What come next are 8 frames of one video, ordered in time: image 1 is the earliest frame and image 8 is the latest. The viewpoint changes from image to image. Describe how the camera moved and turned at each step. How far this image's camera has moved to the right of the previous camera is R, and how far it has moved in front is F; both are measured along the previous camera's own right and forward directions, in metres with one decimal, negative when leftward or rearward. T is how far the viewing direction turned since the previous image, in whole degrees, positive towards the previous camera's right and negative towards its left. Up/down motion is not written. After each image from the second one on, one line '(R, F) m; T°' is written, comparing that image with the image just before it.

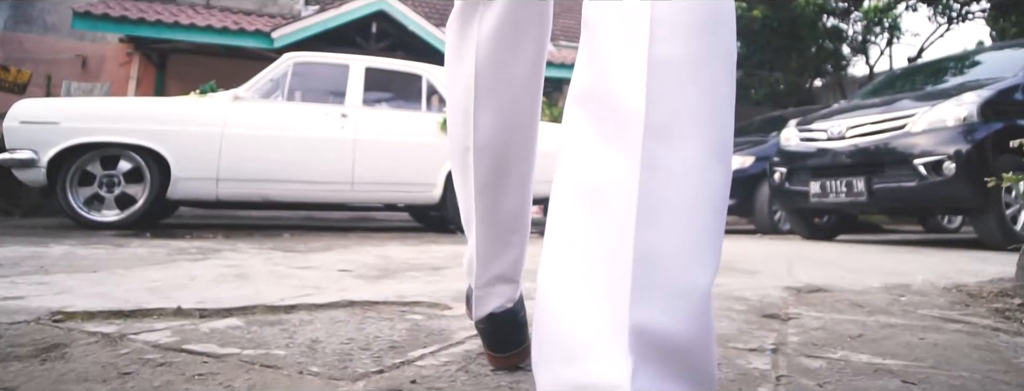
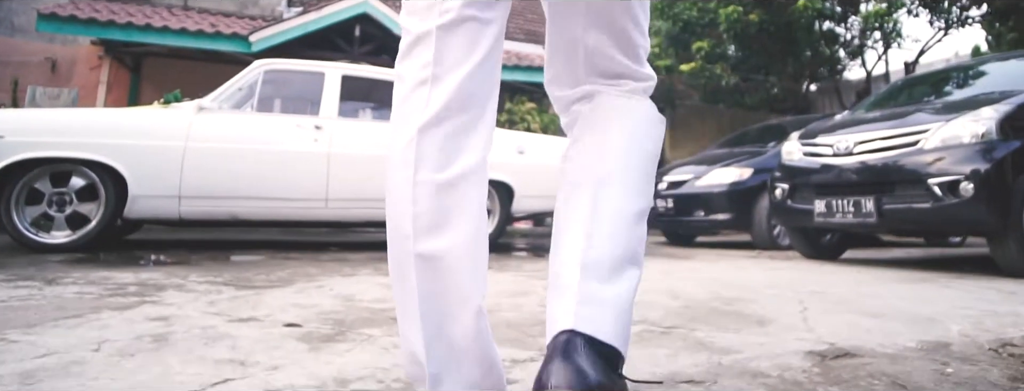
(0.0, +0.4) m; +1°
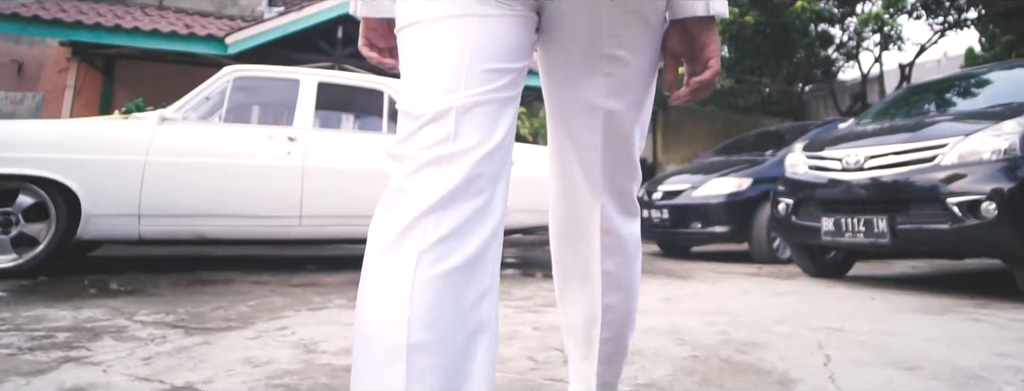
(0.0, +0.4) m; +1°
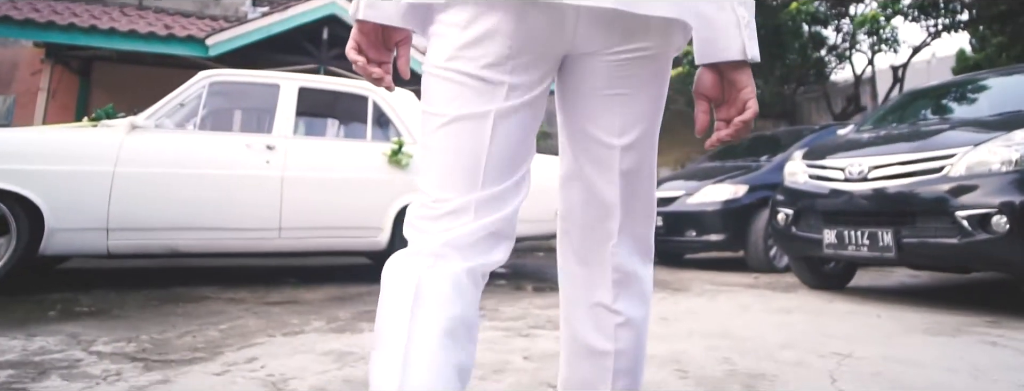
(0.0, +0.2) m; +1°
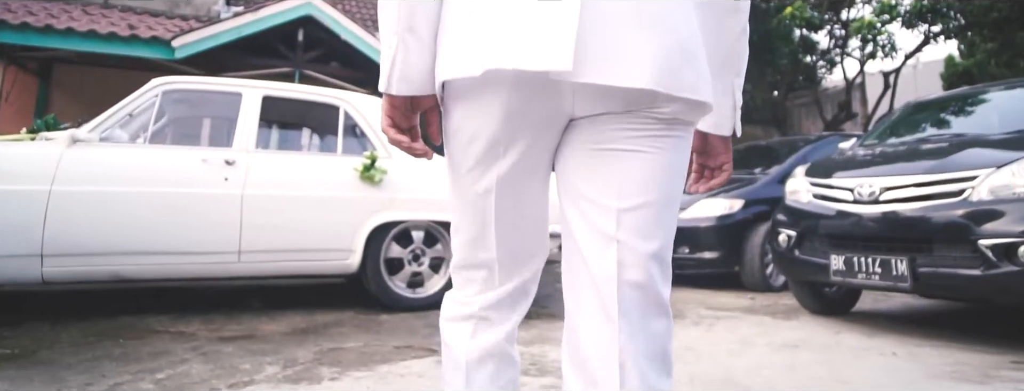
(0.0, +0.4) m; +1°
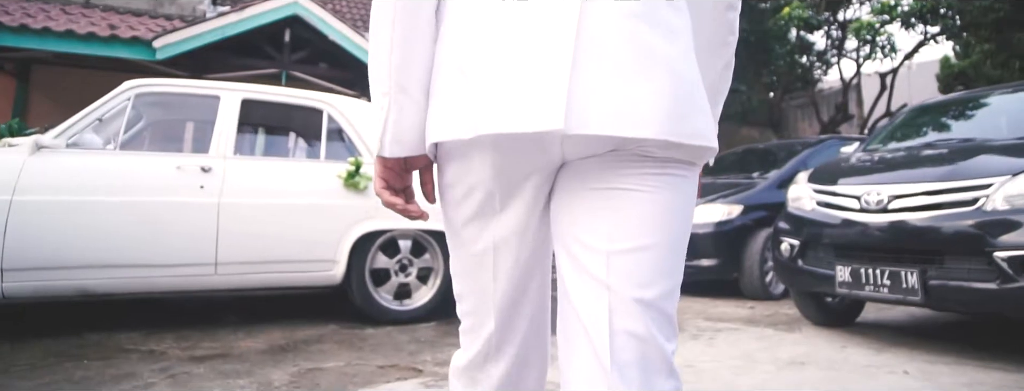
(0.0, +0.2) m; 0°
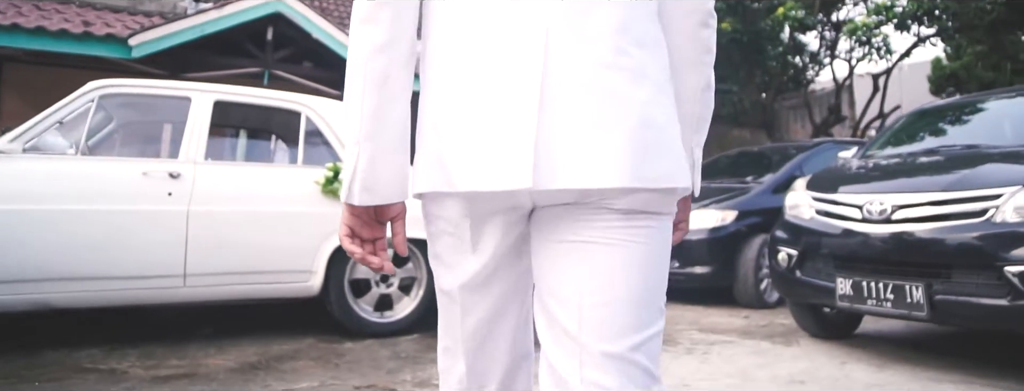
(0.0, +0.2) m; +1°
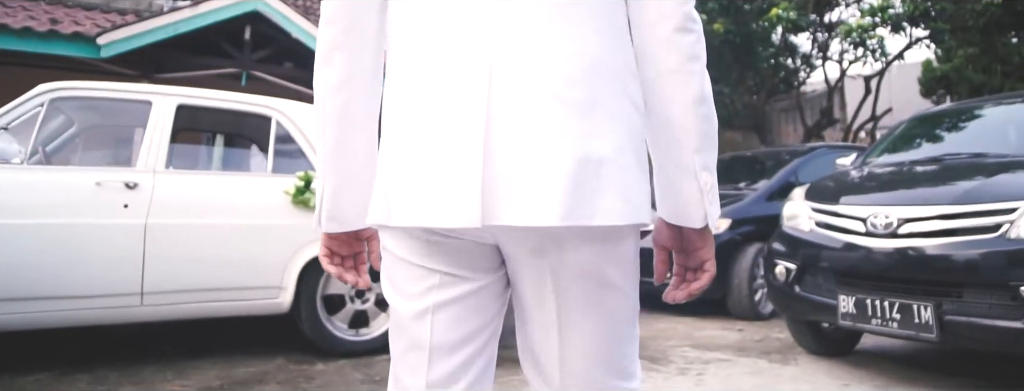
(0.0, +0.3) m; +1°
